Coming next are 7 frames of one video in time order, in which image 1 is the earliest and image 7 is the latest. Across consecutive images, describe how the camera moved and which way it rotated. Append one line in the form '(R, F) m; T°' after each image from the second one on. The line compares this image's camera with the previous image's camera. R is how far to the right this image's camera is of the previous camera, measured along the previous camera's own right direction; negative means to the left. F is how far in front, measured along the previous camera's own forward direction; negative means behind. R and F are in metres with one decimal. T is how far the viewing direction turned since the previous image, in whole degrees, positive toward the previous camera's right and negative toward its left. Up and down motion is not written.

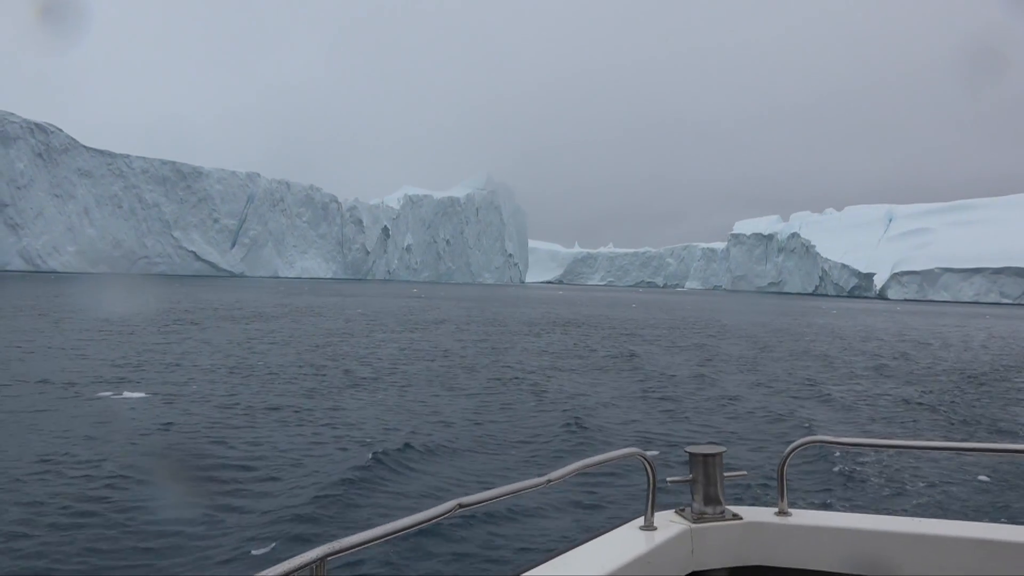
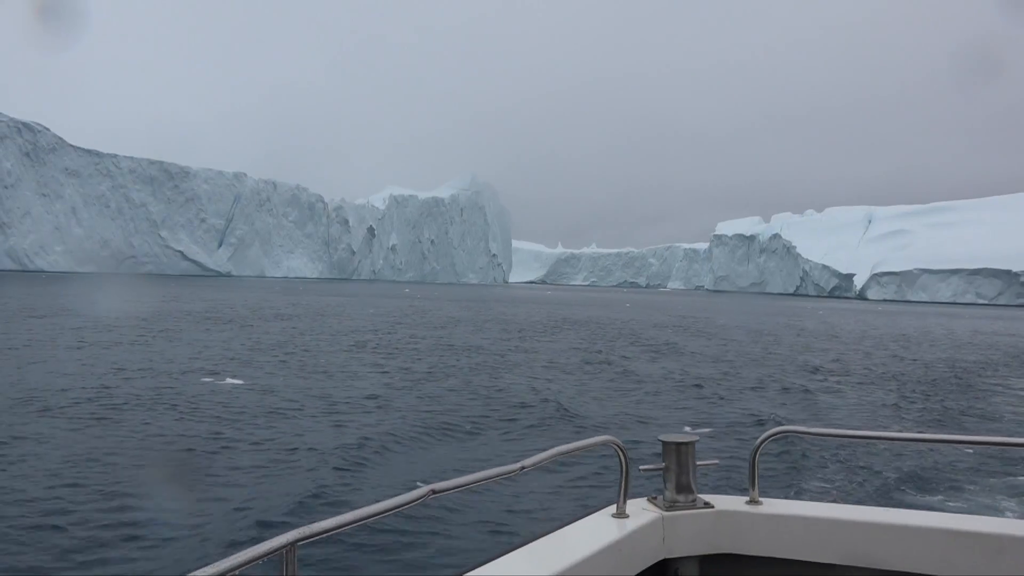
(-0.3, -0.3) m; +2°
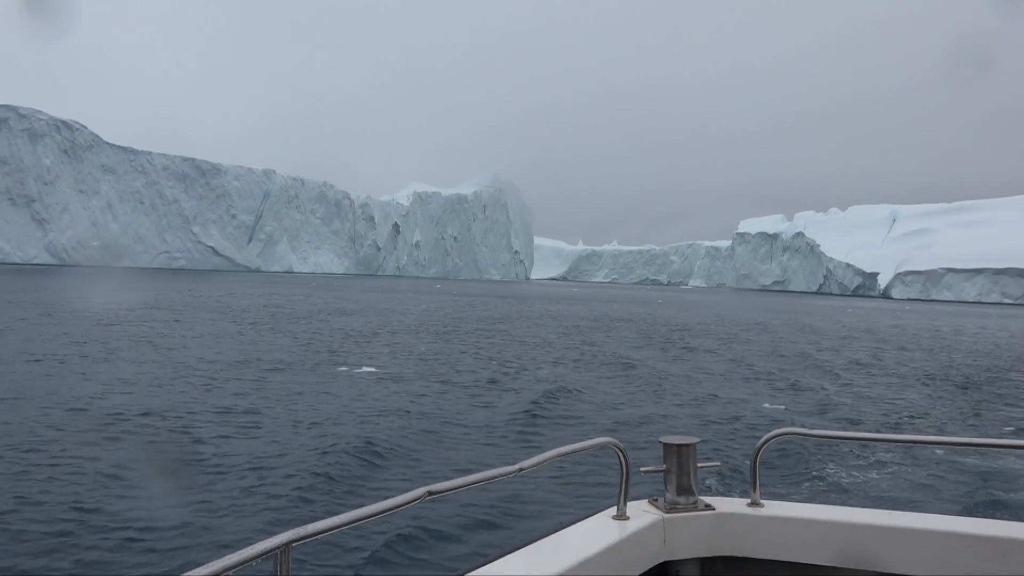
(-0.3, -0.4) m; -1°
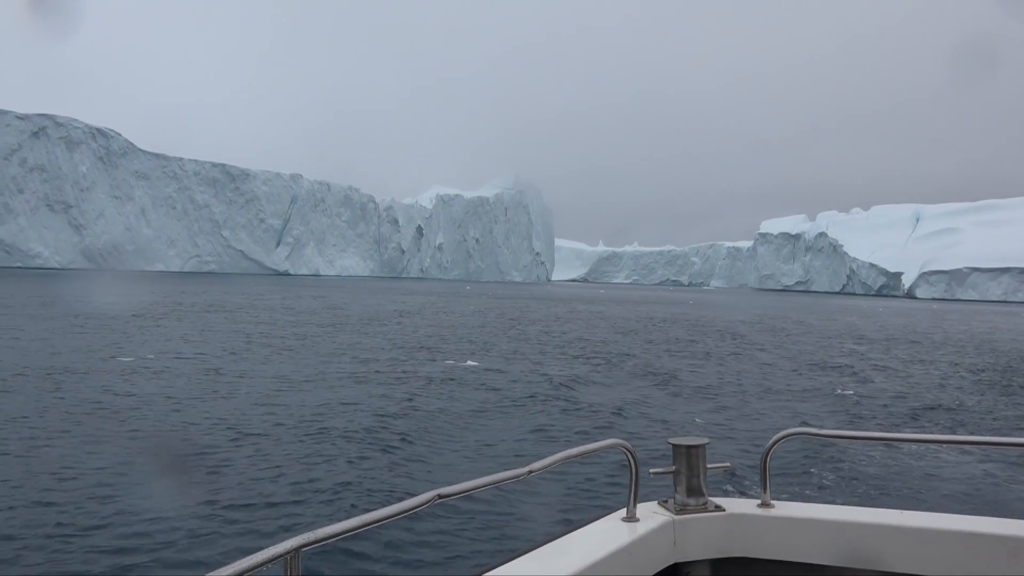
(-0.3, -0.4) m; -1°
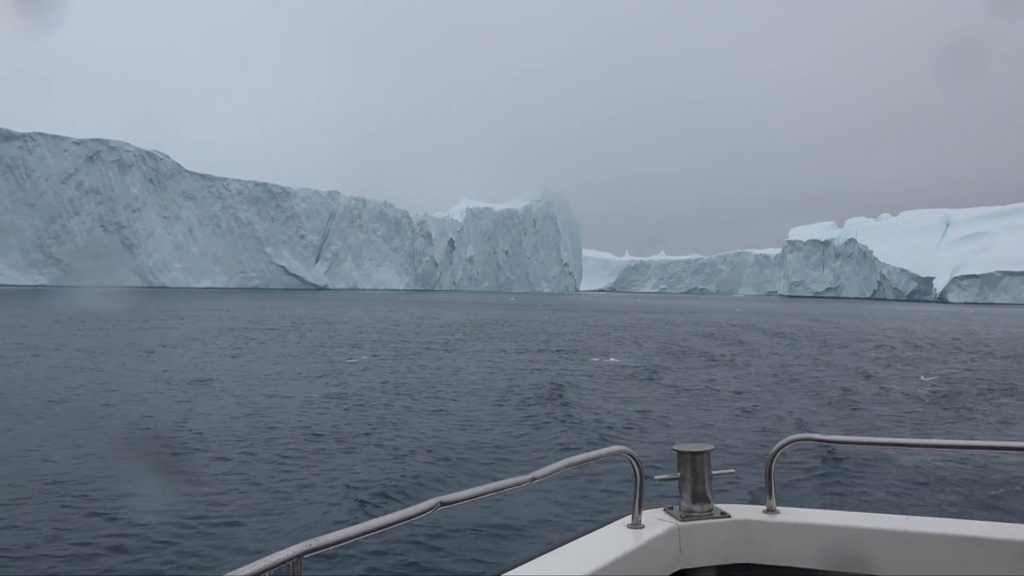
(-0.6, -0.9) m; -2°
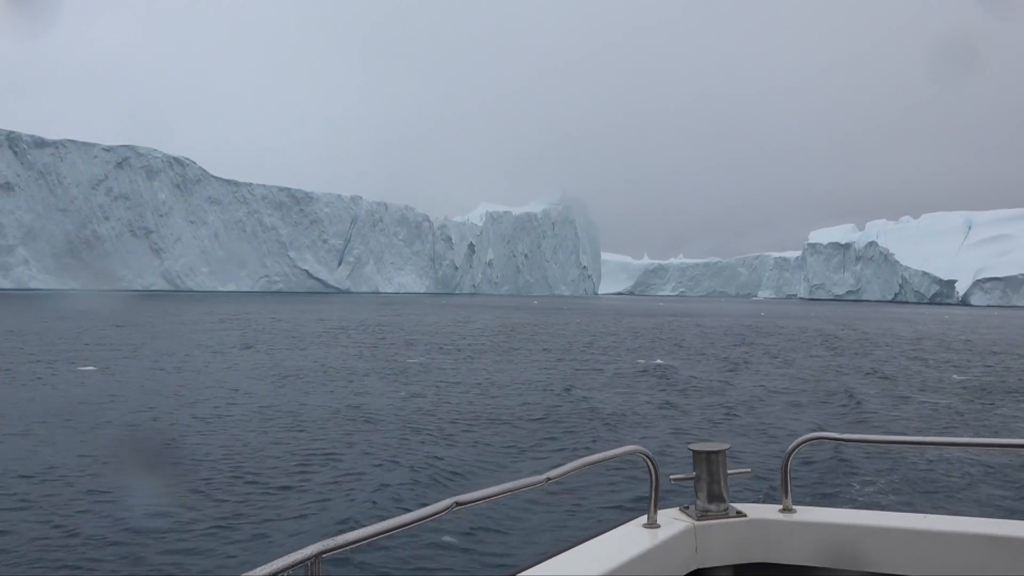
(-0.1, -0.3) m; -1°
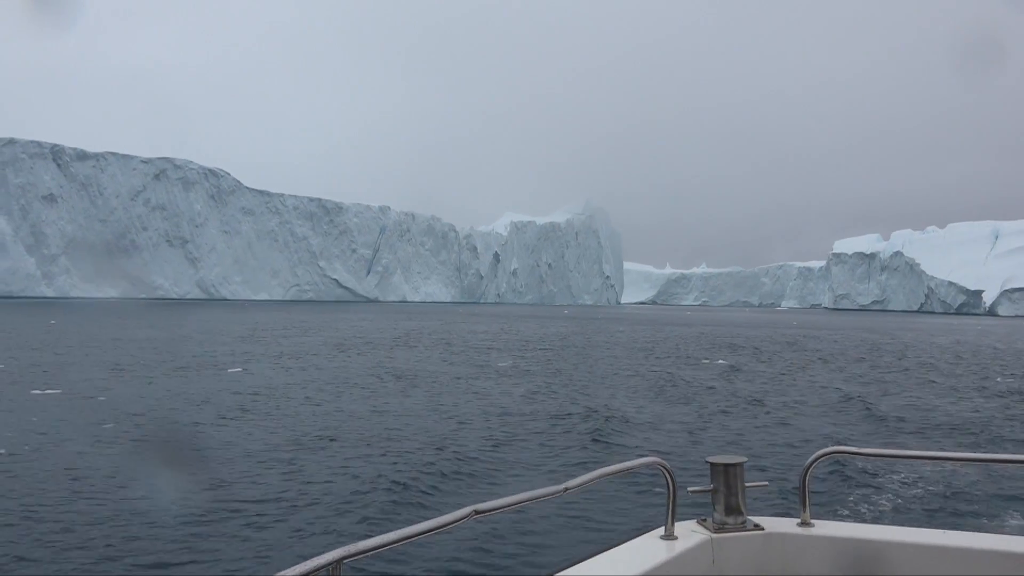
(-0.3, -0.6) m; -2°
